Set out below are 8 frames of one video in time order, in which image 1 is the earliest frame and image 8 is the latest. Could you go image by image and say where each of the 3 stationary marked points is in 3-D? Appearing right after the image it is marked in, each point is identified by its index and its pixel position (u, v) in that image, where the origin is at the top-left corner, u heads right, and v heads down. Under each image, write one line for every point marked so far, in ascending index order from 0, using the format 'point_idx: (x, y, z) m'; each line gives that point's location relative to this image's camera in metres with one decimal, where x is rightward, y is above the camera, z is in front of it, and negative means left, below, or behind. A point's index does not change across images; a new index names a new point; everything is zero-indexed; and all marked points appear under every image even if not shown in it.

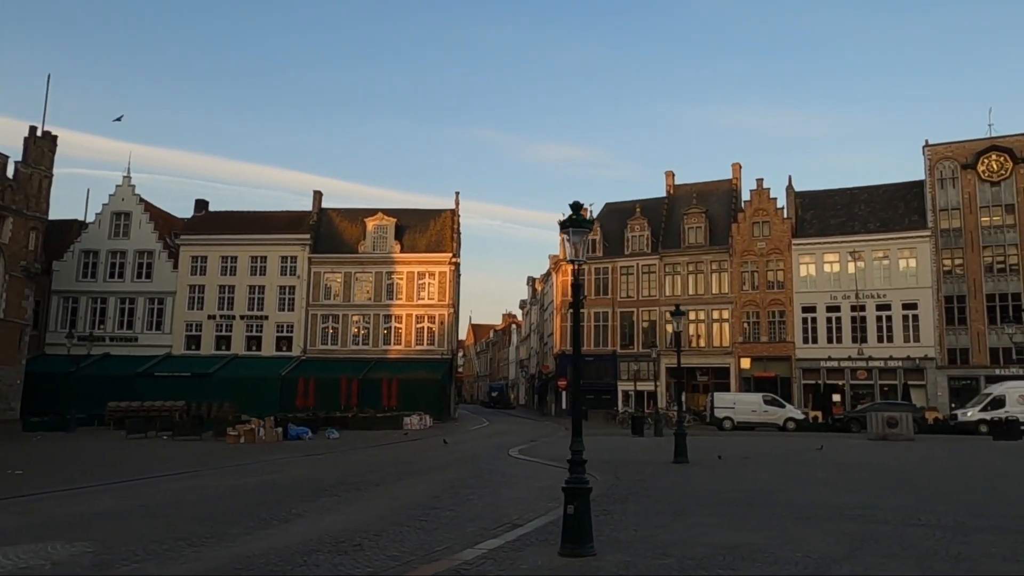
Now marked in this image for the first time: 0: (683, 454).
0: (+4.5, -4.3, +19.9) m
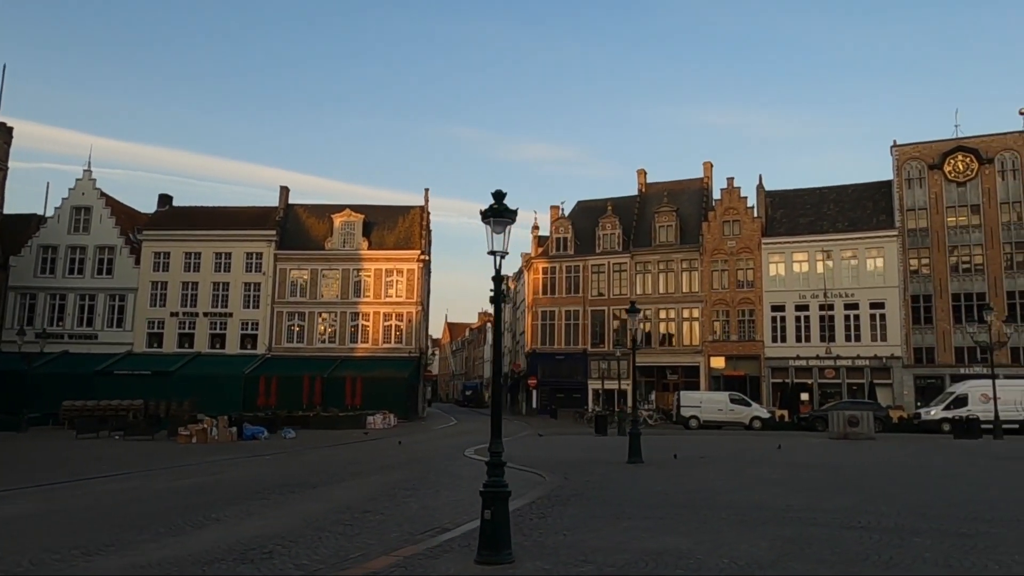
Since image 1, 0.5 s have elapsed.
0: (+3.2, -4.3, +19.6) m
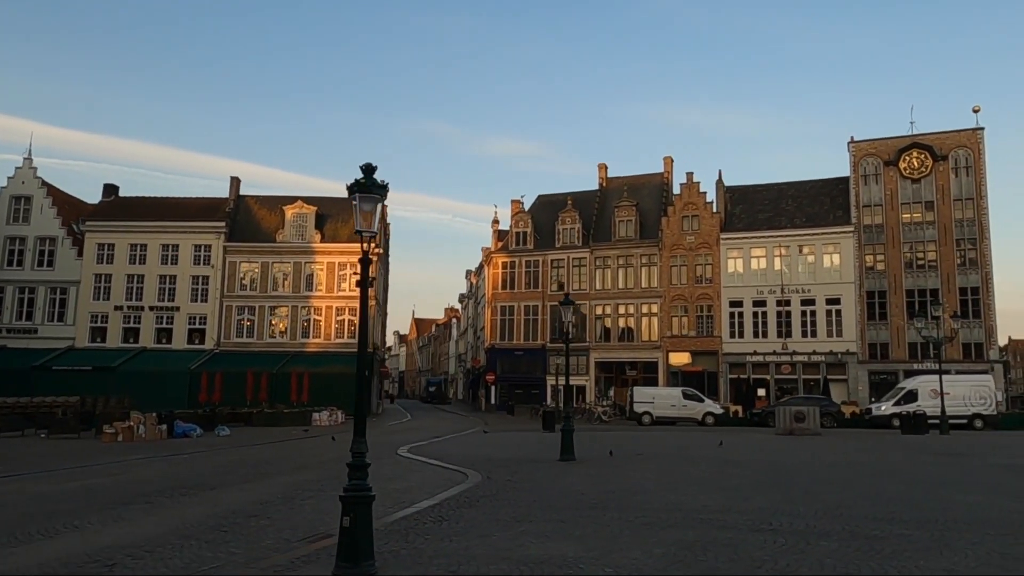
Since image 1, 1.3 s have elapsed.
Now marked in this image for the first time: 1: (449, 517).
0: (+1.4, -4.1, +18.9) m
1: (-0.9, -3.4, +11.3) m
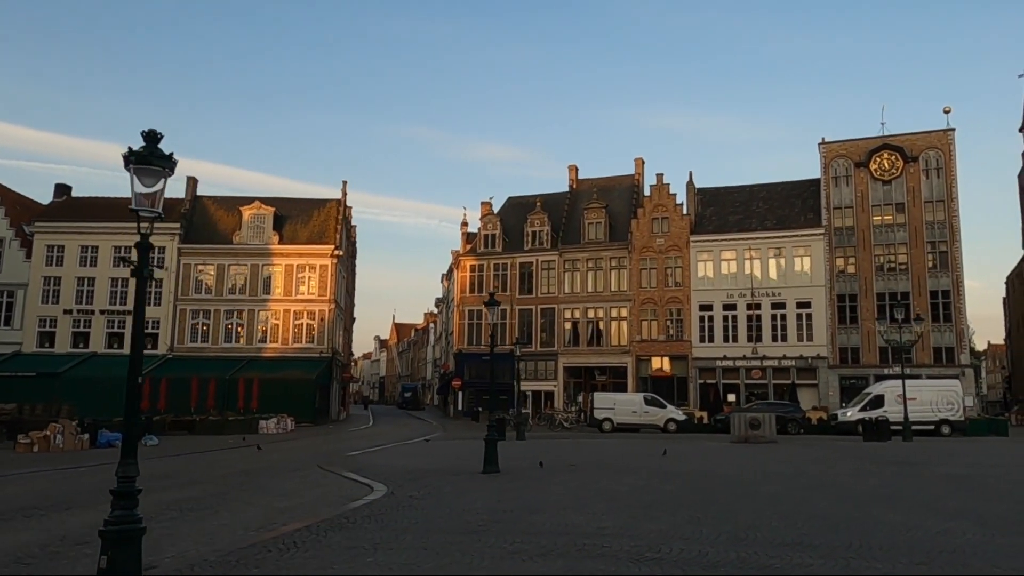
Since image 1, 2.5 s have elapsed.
0: (-0.4, -4.0, +17.6) m
1: (-2.7, -3.3, +9.9) m
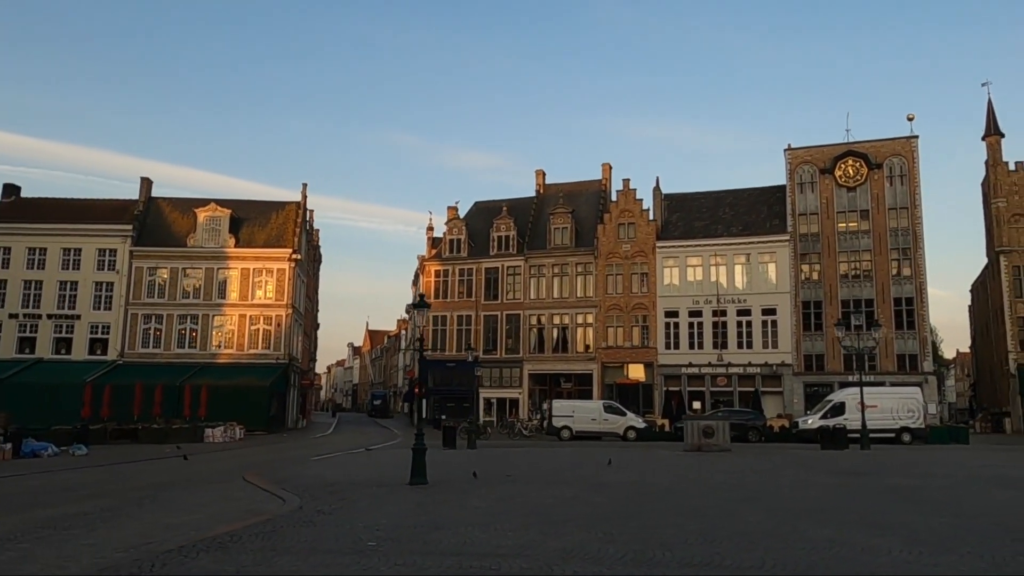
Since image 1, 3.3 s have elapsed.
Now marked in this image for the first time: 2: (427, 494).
0: (-2.0, -4.1, +16.6) m
1: (-4.0, -3.3, +8.9) m
2: (-1.7, -4.2, +15.5) m
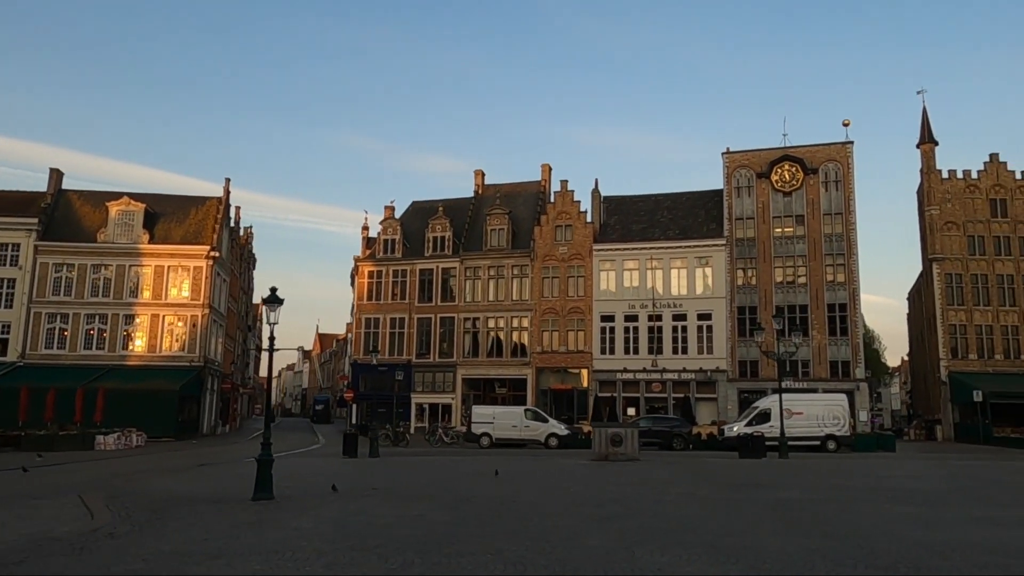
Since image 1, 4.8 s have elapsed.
0: (-4.8, -3.9, +15.0) m
1: (-6.5, -3.1, +7.2) m
2: (-4.5, -4.0, +13.8) m
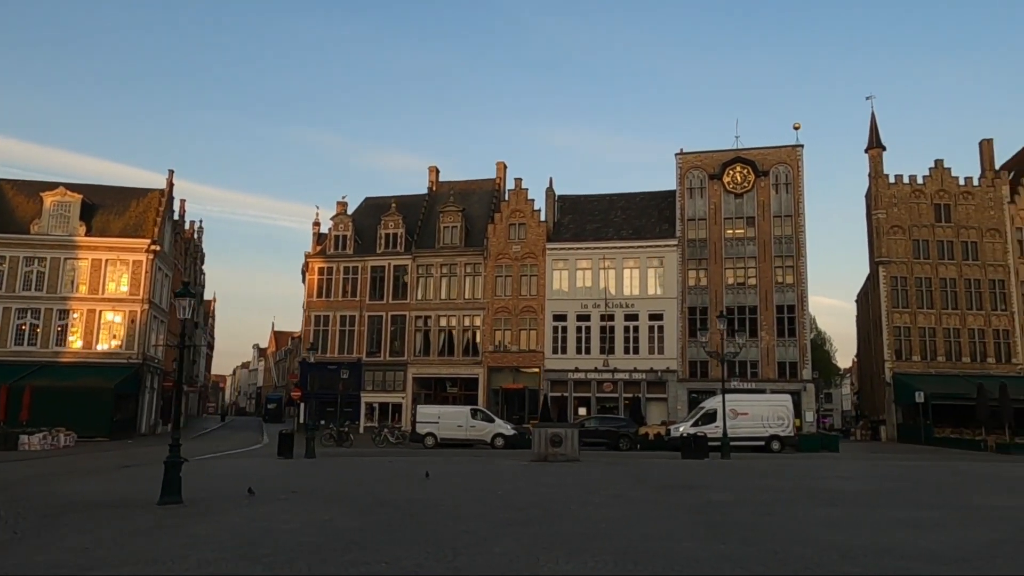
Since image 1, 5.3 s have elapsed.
0: (-6.3, -3.8, +14.2) m
1: (-7.6, -2.9, +6.3) m
2: (-5.9, -3.9, +13.1) m
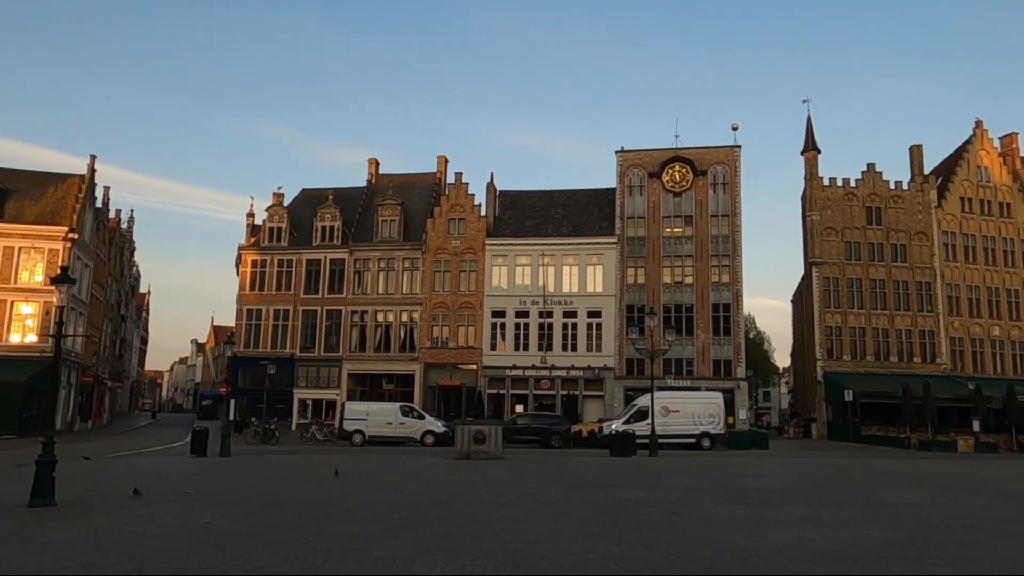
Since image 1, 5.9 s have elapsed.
0: (-8.1, -3.5, +13.1) m
1: (-8.8, -2.7, +5.2) m
2: (-7.6, -3.7, +12.1) m
